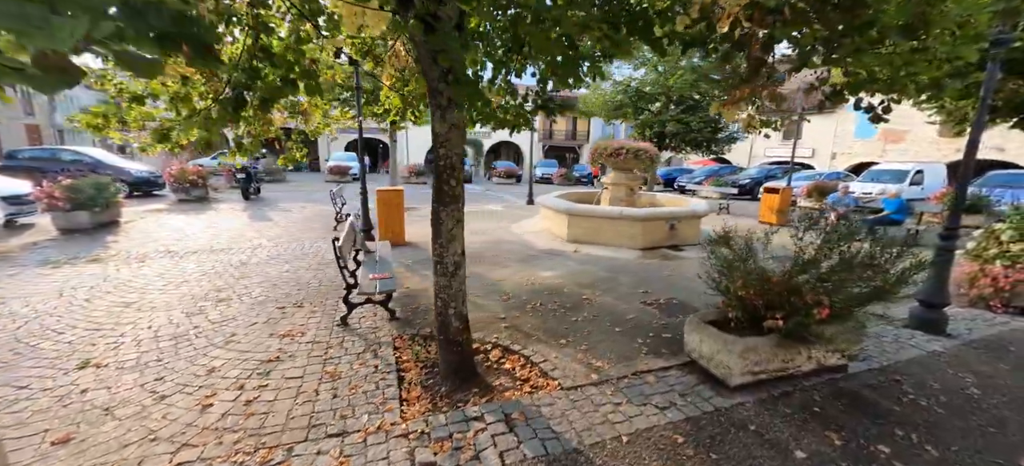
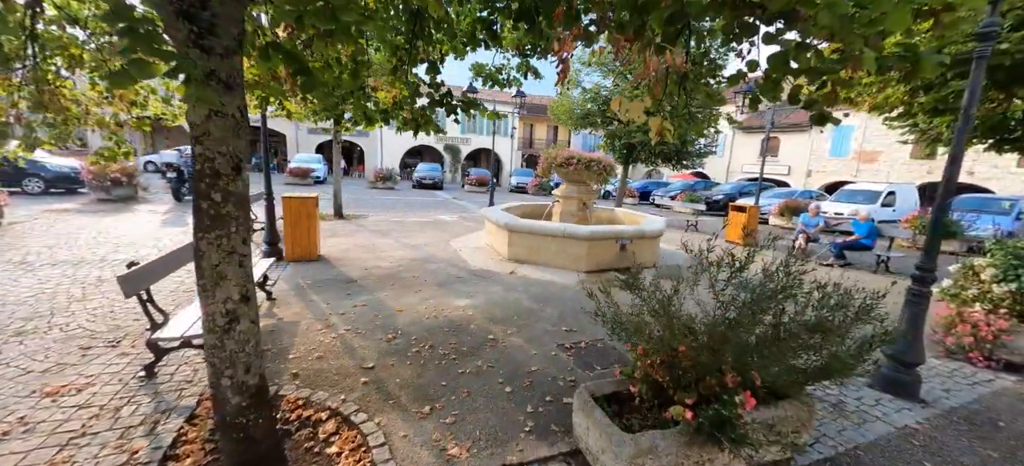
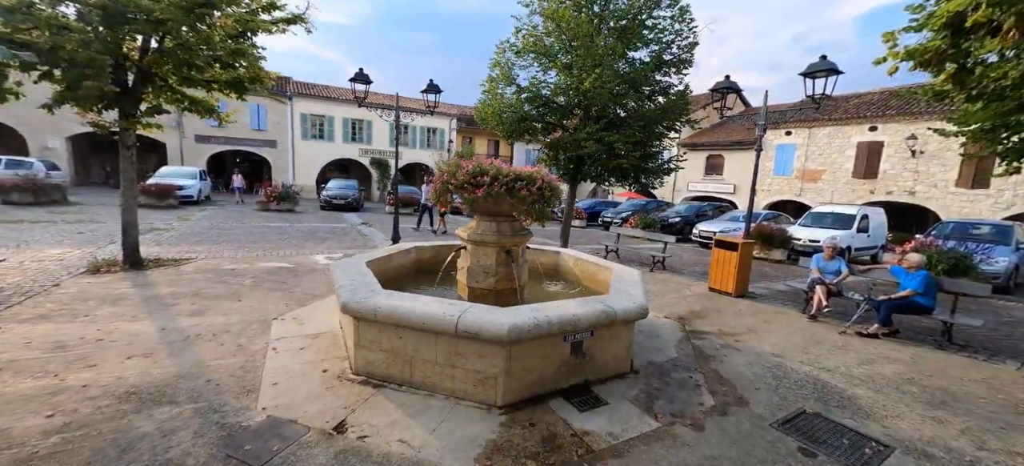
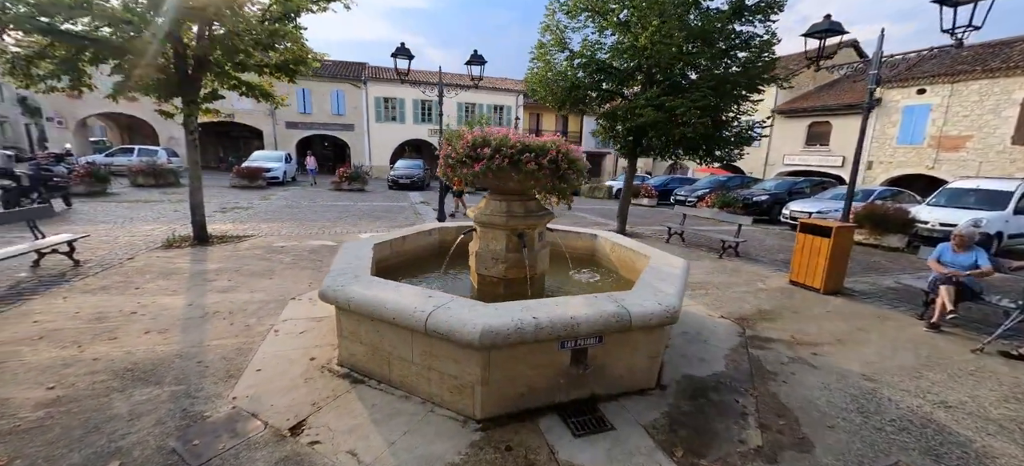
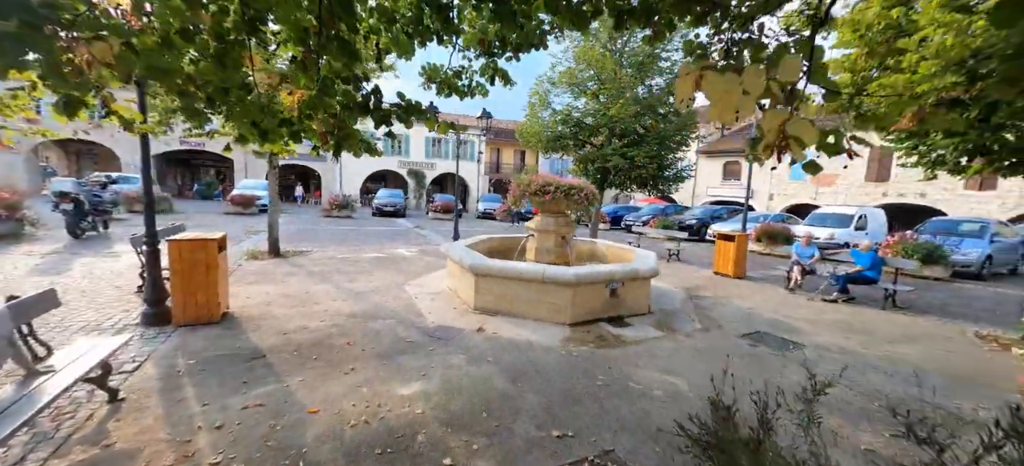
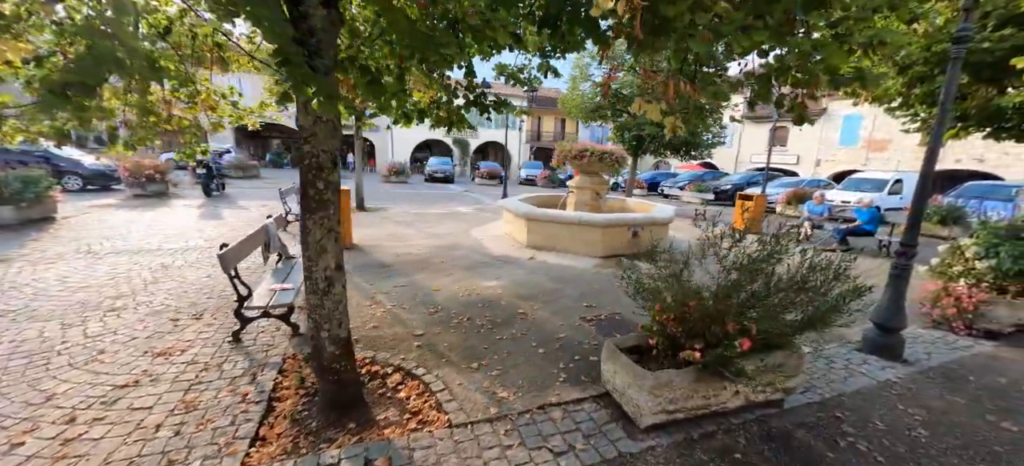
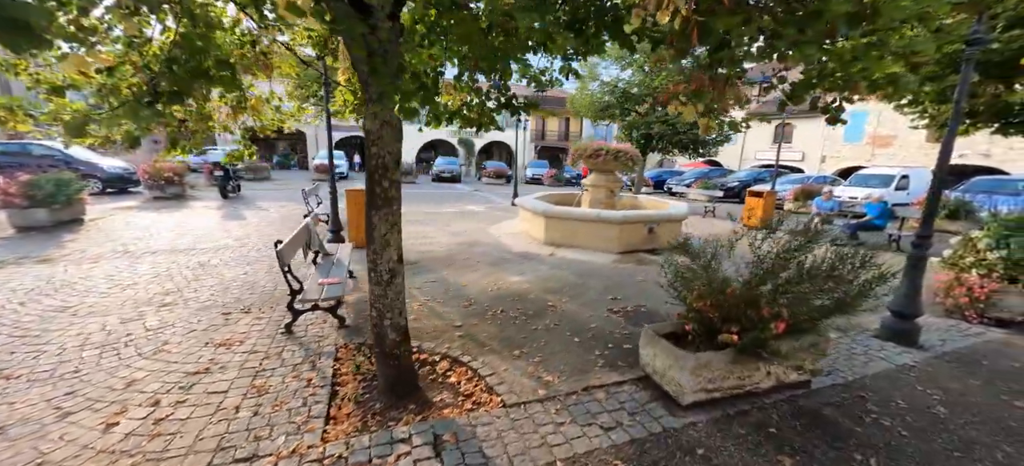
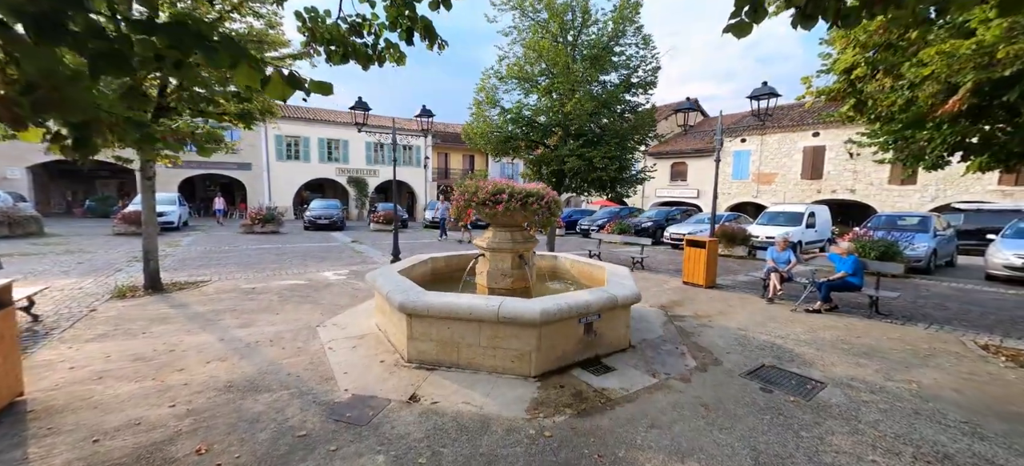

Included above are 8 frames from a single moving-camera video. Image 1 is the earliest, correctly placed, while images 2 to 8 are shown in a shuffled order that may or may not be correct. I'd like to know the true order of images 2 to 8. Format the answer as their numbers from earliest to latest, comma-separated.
7, 6, 2, 5, 8, 3, 4
